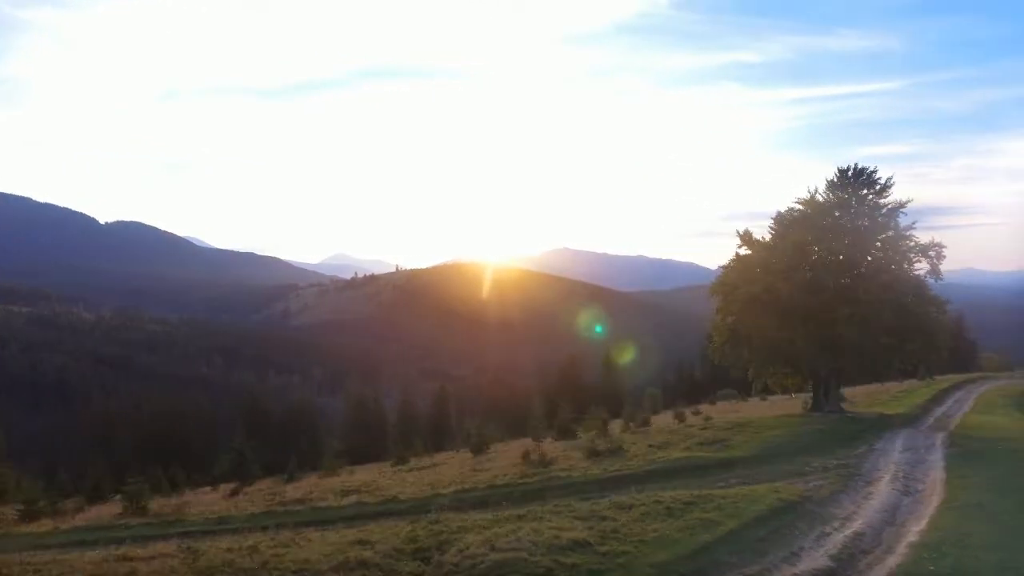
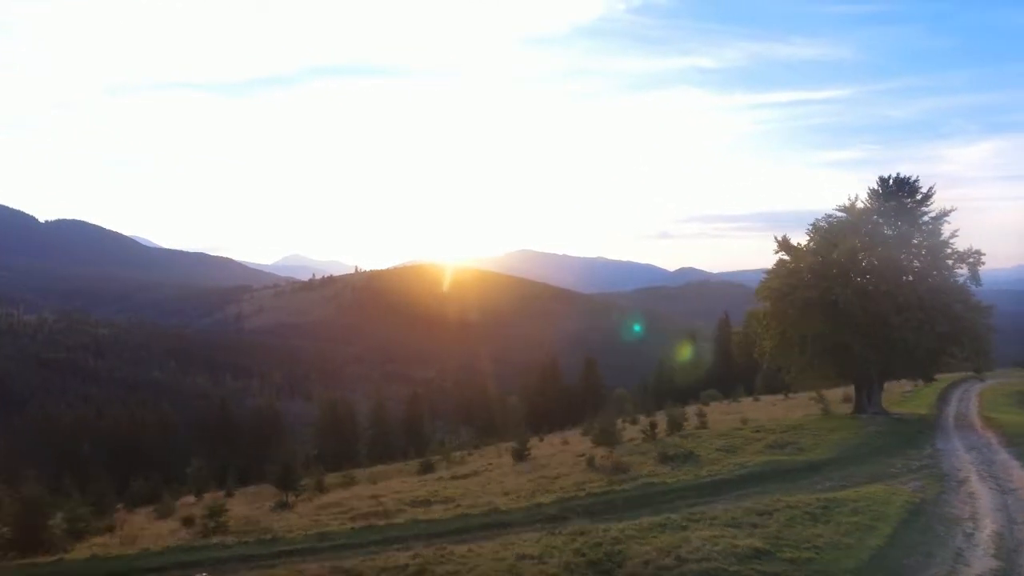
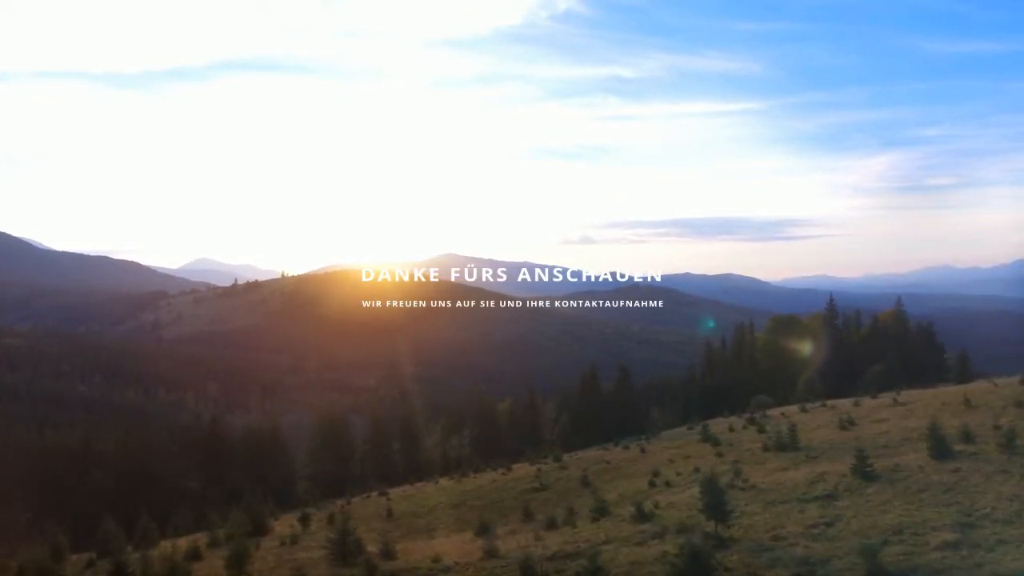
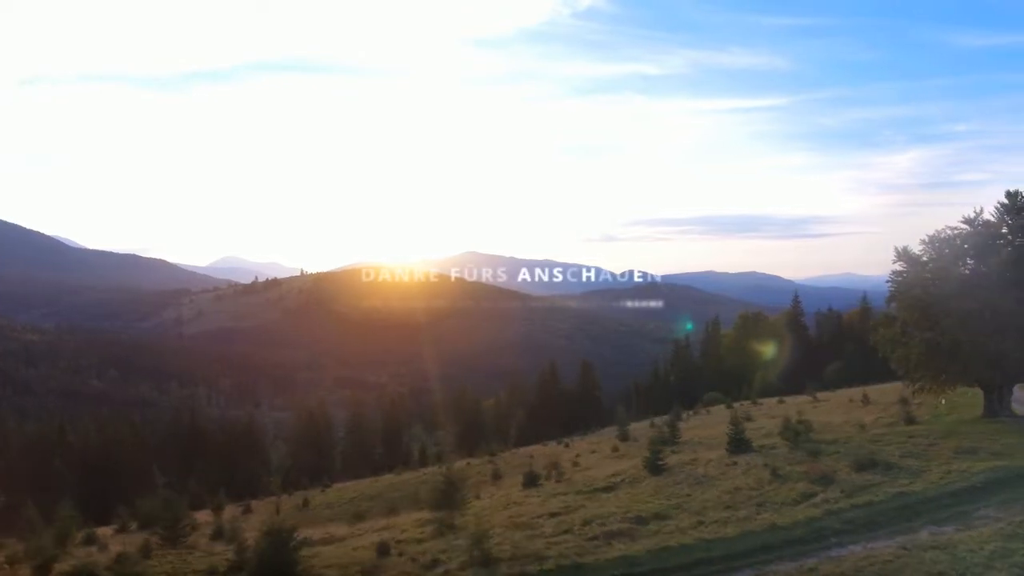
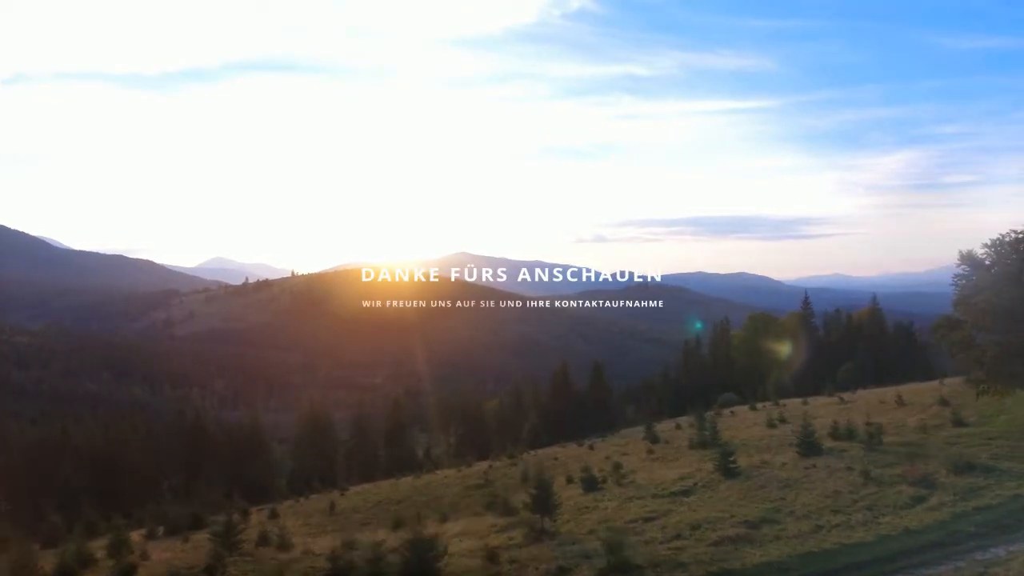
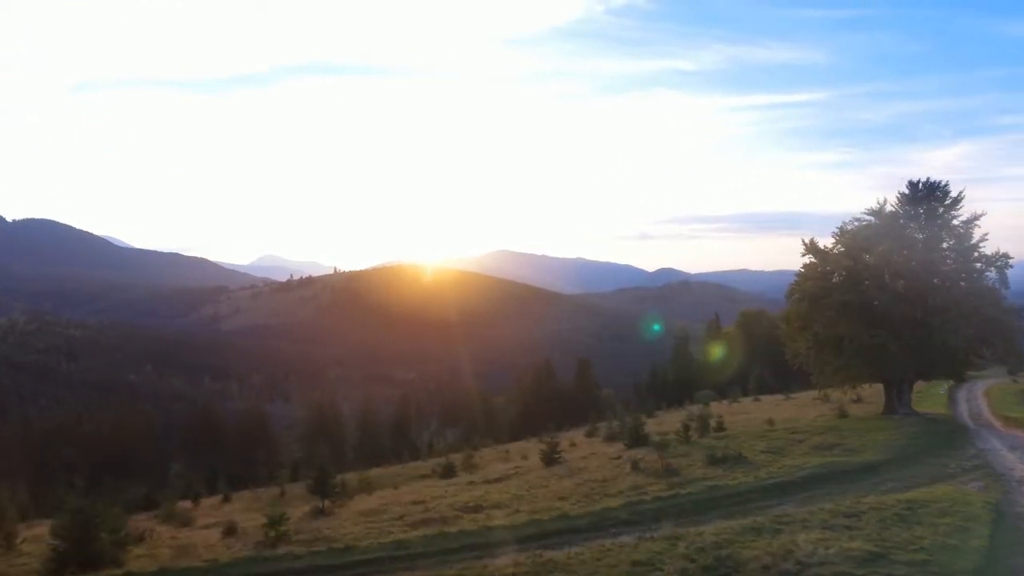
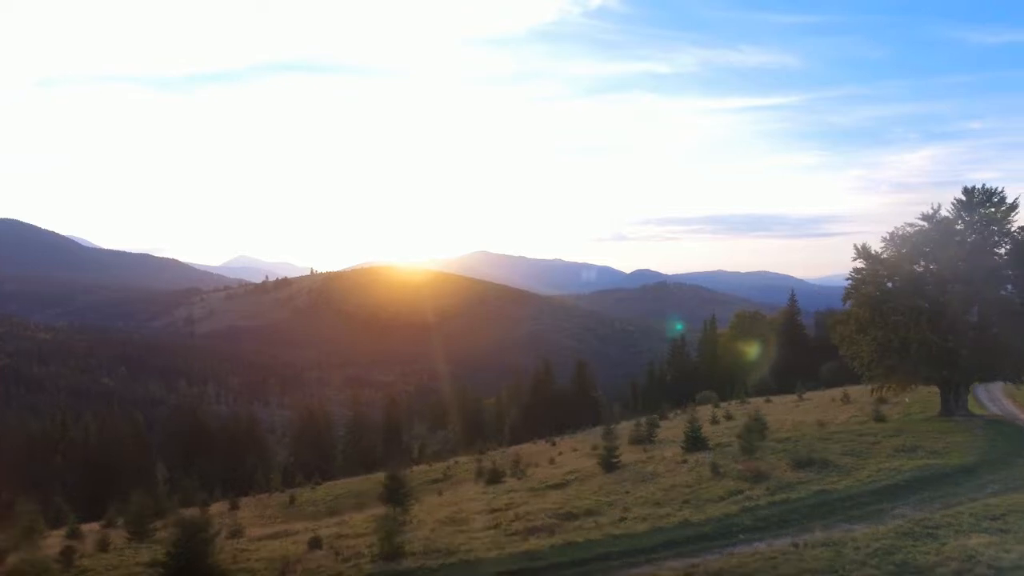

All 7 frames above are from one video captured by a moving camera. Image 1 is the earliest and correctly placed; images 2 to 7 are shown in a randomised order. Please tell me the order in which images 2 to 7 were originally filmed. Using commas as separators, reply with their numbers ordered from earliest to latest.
2, 6, 7, 4, 5, 3
